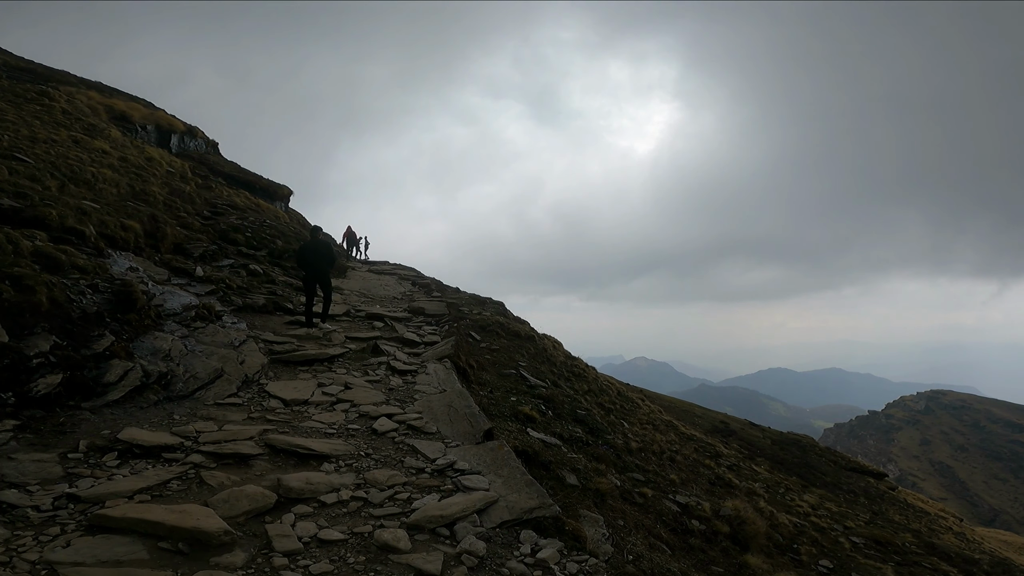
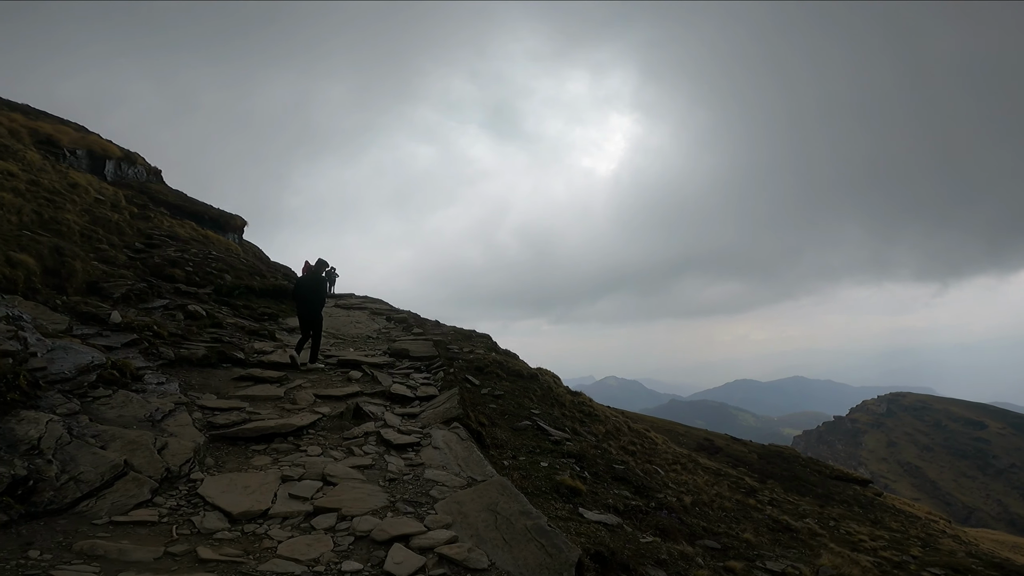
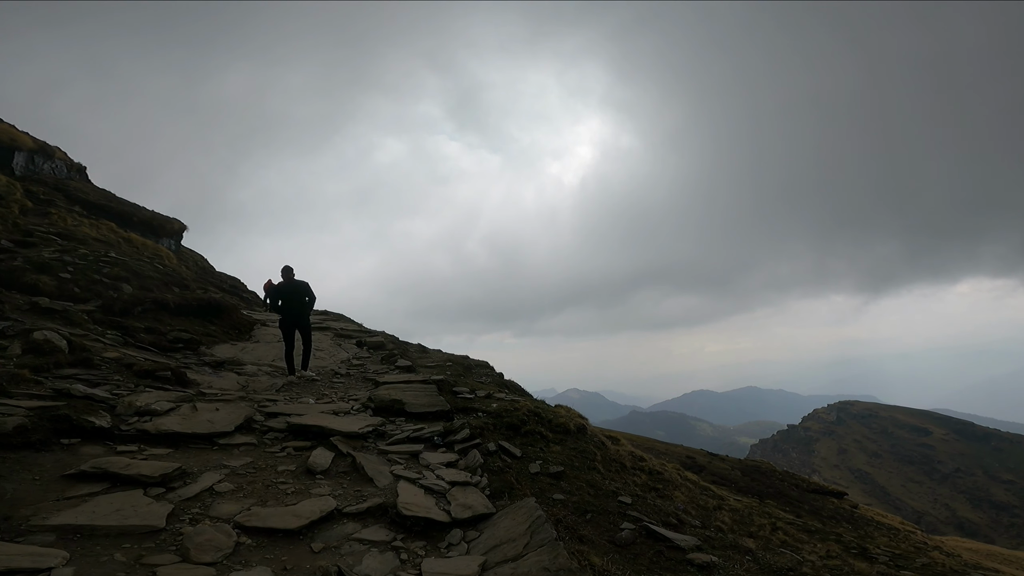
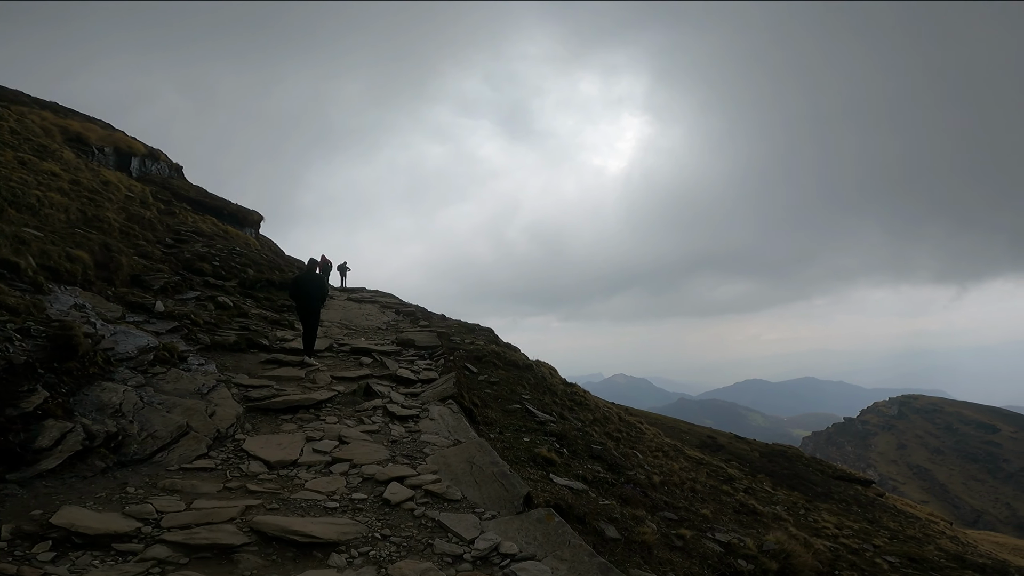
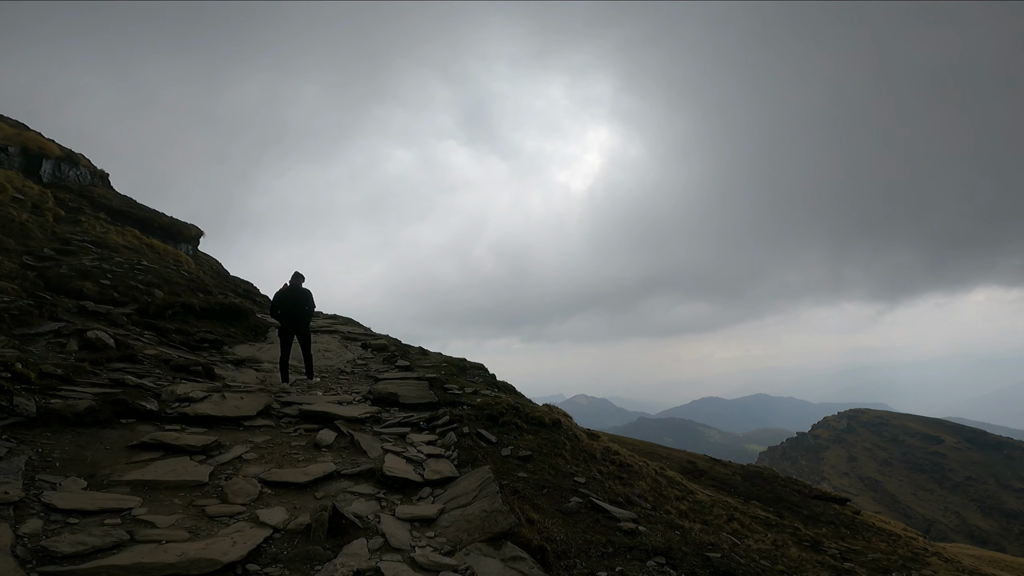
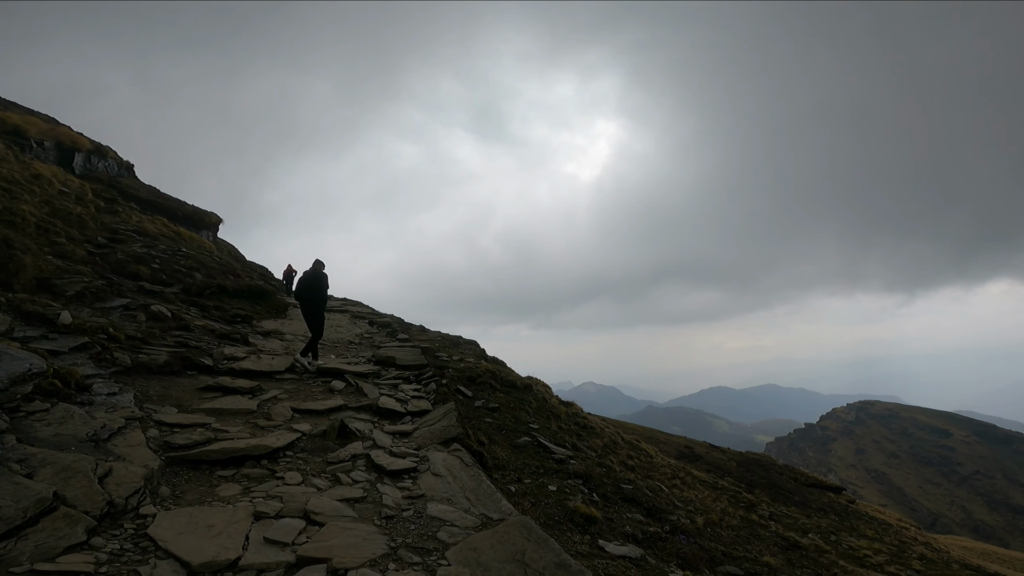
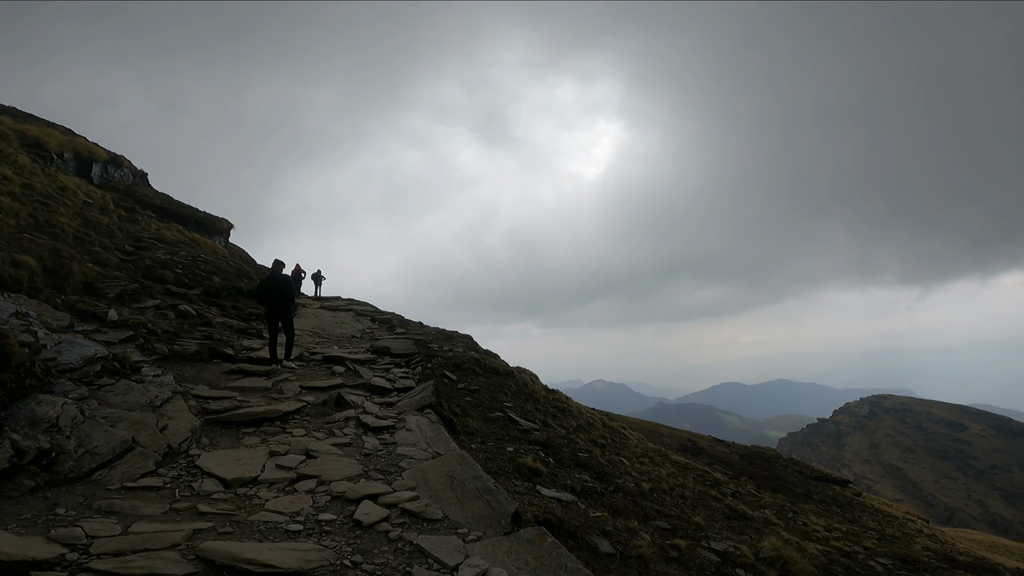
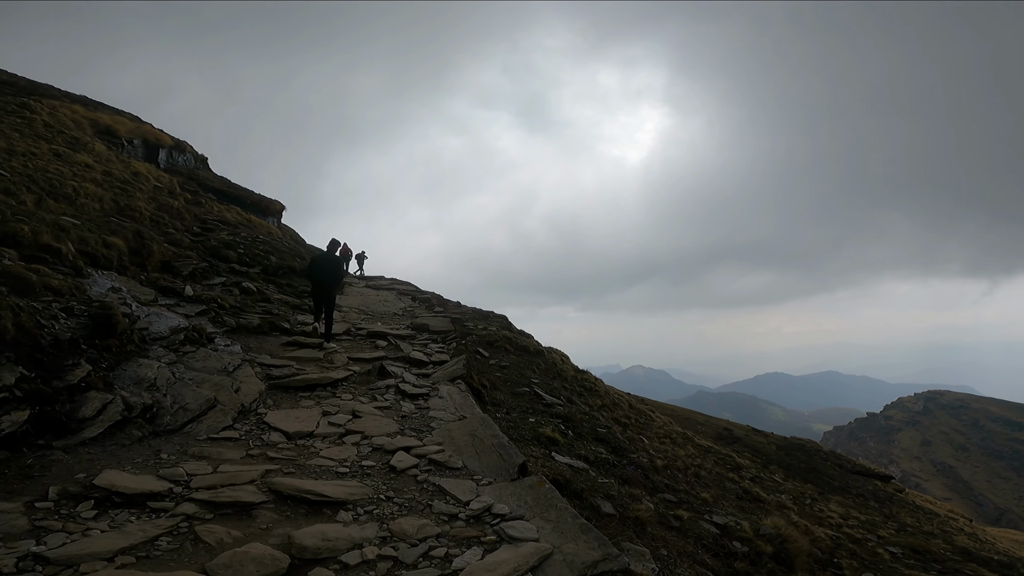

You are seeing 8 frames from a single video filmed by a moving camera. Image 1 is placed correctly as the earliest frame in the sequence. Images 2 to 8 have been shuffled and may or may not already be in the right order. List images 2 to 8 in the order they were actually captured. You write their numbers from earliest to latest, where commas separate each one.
8, 4, 7, 2, 6, 5, 3
